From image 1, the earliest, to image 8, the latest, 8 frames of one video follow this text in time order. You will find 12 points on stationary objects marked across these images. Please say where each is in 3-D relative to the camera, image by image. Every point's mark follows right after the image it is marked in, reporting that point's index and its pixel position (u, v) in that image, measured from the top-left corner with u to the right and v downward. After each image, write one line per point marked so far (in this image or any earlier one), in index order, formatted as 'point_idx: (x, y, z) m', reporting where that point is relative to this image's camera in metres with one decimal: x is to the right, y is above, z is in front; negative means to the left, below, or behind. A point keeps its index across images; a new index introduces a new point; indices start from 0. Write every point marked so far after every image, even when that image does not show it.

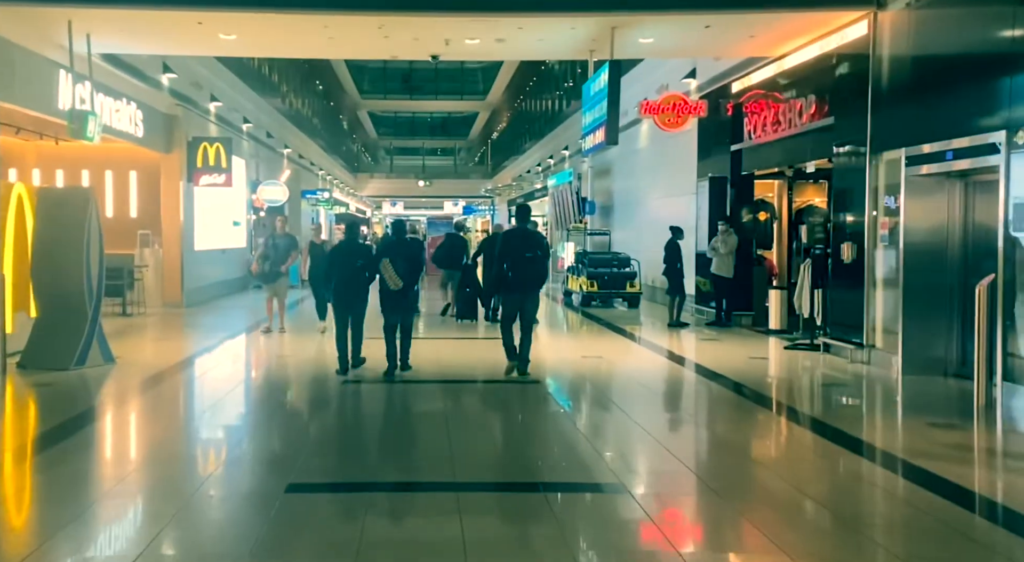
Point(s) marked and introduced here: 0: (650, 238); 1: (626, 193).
0: (+2.7, +0.8, +17.3) m
1: (+2.5, +1.9, +19.3) m
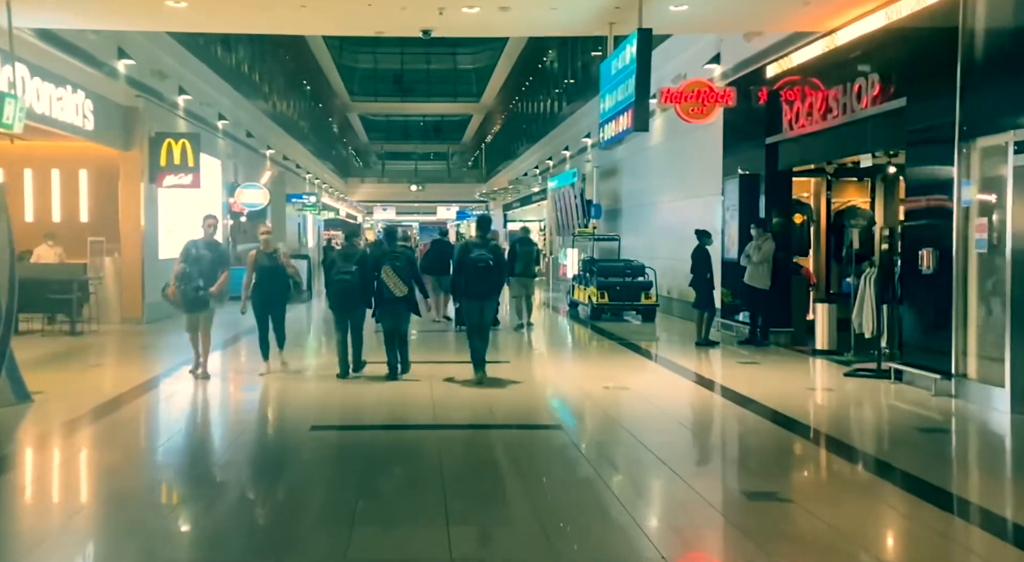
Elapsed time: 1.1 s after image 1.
0: (+2.7, +0.6, +15.7) m
1: (+2.5, +1.7, +17.7) m
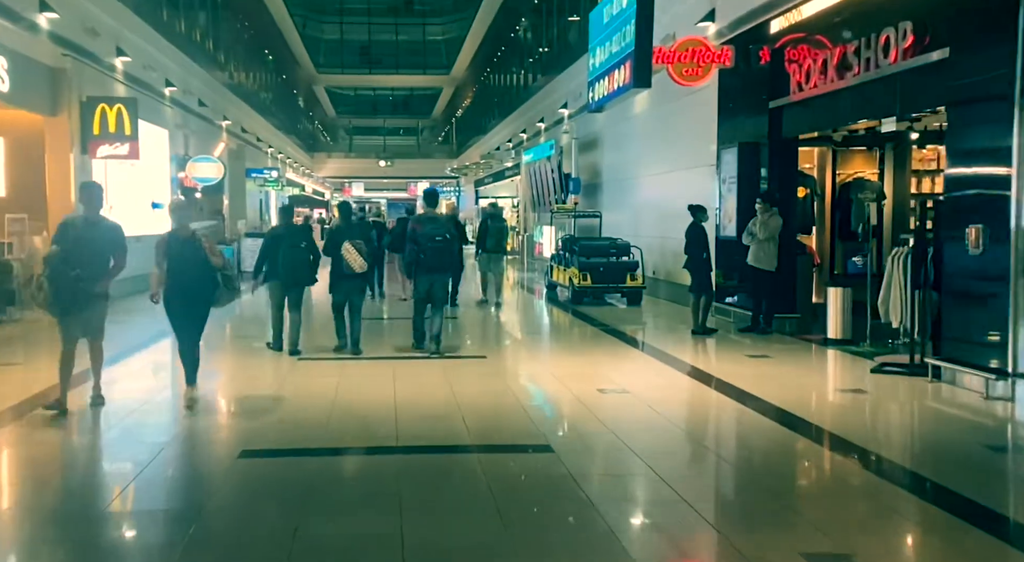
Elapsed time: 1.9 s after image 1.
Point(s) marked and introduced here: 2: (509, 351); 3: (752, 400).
0: (+2.3, +1.0, +14.6) m
1: (+2.0, +2.1, +16.6) m
2: (-0.1, -0.8, +10.6) m
3: (+2.0, -1.0, +7.3) m
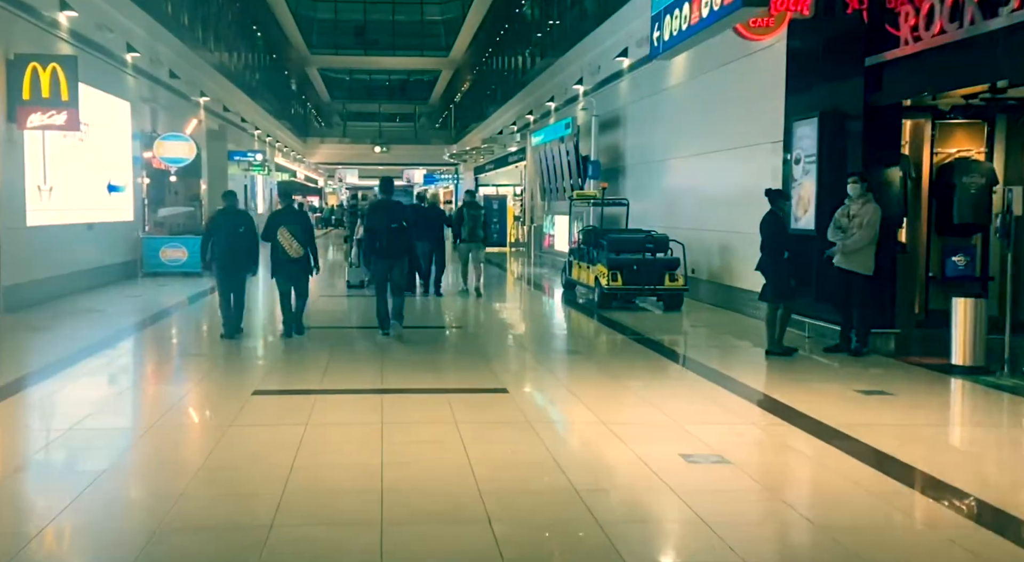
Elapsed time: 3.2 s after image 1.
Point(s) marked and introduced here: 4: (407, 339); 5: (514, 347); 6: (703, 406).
0: (+2.5, +1.0, +12.6) m
1: (+2.1, +2.2, +14.5) m
2: (+0.1, -0.8, +8.6) m
3: (+2.2, -1.1, +5.3) m
4: (-1.2, -0.7, +10.3) m
5: (0.0, -0.7, +9.8) m
6: (+1.5, -1.0, +6.5) m
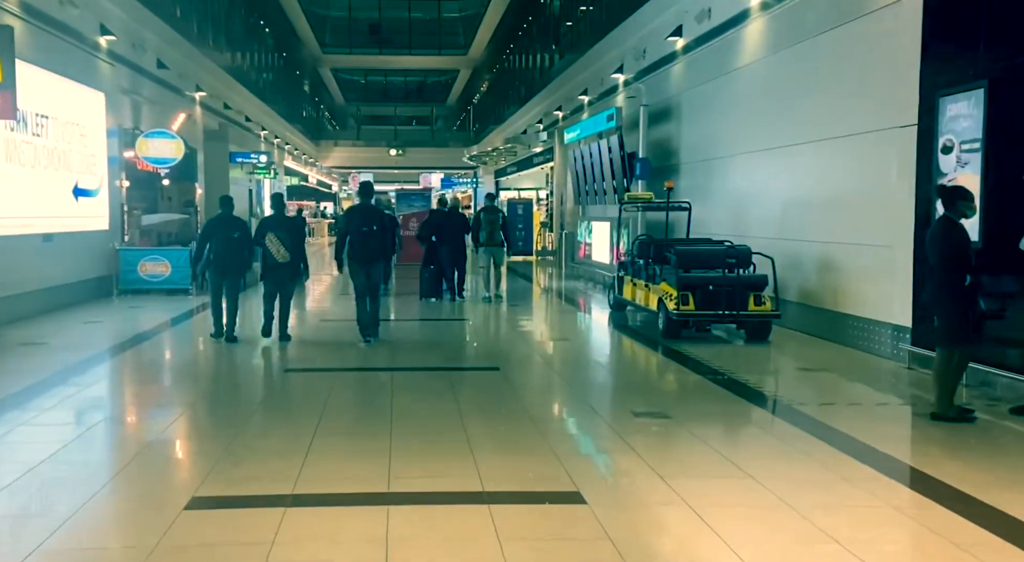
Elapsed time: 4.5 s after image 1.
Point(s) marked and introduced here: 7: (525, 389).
0: (+2.9, +0.8, +10.4) m
1: (+2.6, +1.9, +12.3) m
2: (+0.5, -1.1, +6.4) m
3: (+2.5, -1.3, +3.1) m
4: (-0.8, -0.9, +8.2) m
5: (+0.4, -1.0, +7.6) m
6: (+1.8, -1.2, +4.3) m
7: (+0.1, -0.9, +7.9) m
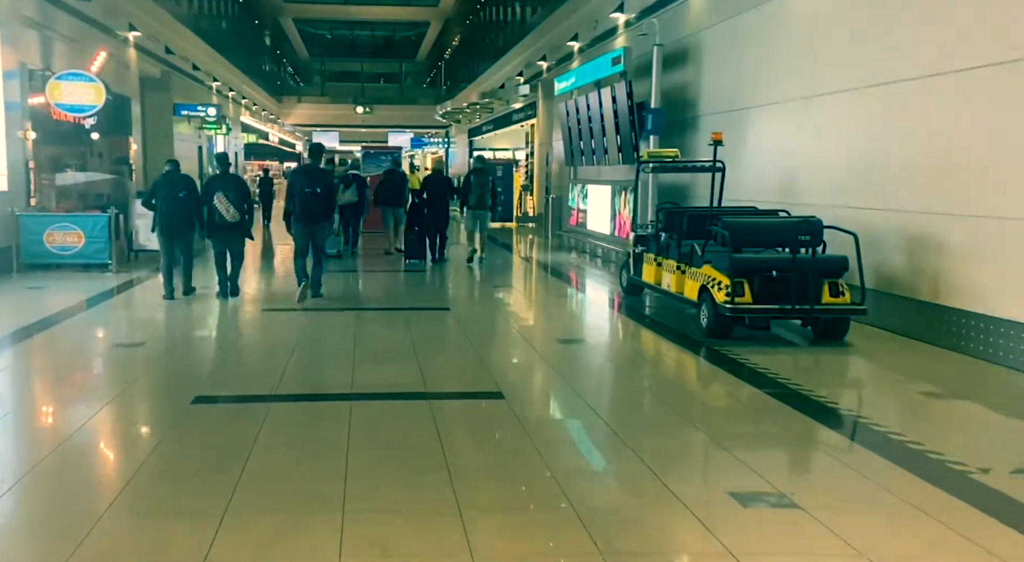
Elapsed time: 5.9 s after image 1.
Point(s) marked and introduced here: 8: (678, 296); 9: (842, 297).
0: (+2.8, +1.0, +8.3) m
1: (+2.5, +2.2, +10.2) m
2: (+0.6, -1.0, +4.3) m
3: (+2.7, -1.4, +1.1) m
4: (-0.8, -0.8, +6.1) m
5: (+0.5, -0.9, +5.6) m
6: (+2.0, -1.2, +2.3) m
7: (+0.1, -0.8, +5.8) m
8: (+1.4, -0.1, +7.5) m
9: (+2.4, -0.1, +6.5) m
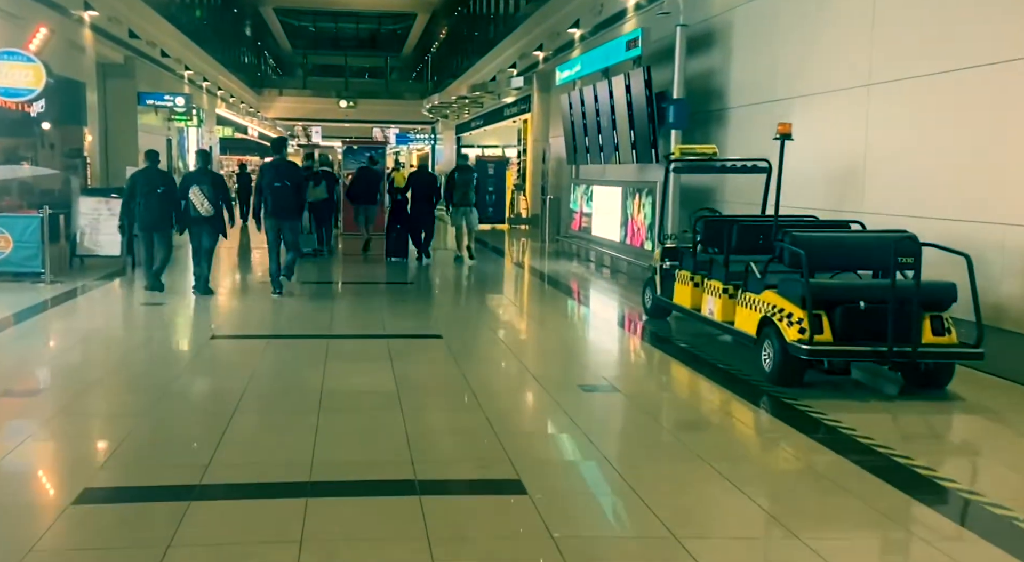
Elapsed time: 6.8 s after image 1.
0: (+2.9, +0.8, +6.9) m
1: (+2.5, +2.0, +8.7) m
2: (+0.7, -1.2, +2.9) m
3: (+2.9, -1.6, -0.3) m
4: (-0.7, -1.0, +4.6) m
5: (+0.5, -1.0, +4.1) m
6: (+2.1, -1.4, +0.9) m
7: (+0.2, -1.0, +4.3) m
8: (+1.5, -0.3, +6.0) m
9: (+2.5, -0.3, +5.1) m
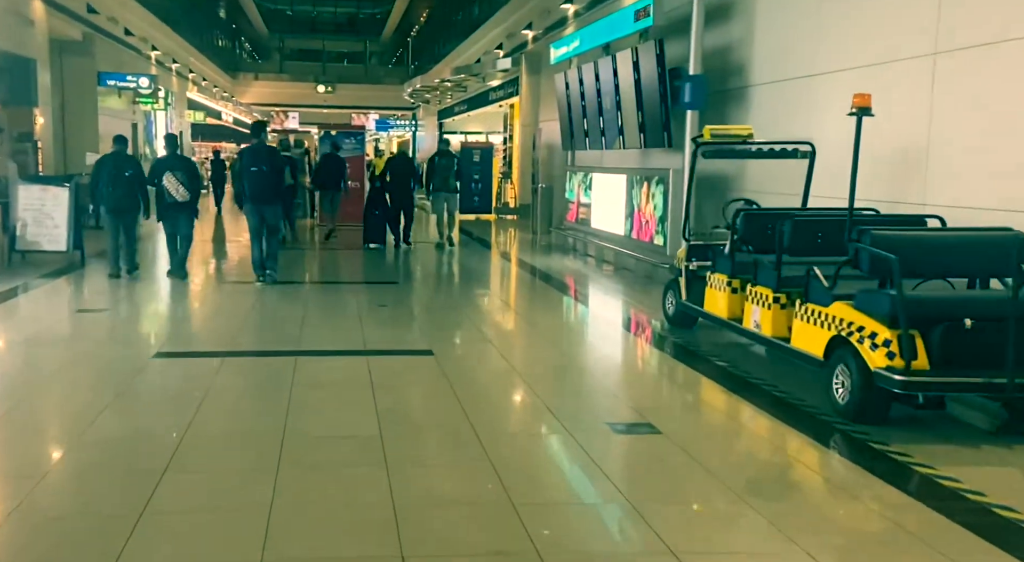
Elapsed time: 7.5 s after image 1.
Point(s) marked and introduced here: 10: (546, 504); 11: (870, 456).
0: (+2.9, +0.7, +5.9) m
1: (+2.5, +2.0, +7.7) m
2: (+0.8, -1.3, +1.8) m
3: (+3.1, -1.7, -1.3) m
4: (-0.7, -1.0, +3.5) m
5: (+0.6, -1.1, +3.0) m
6: (+2.3, -1.6, -0.2) m
7: (+0.3, -1.1, +3.3) m
8: (+1.5, -0.3, +5.0) m
9: (+2.6, -0.4, +4.1) m
10: (+0.2, -1.0, +3.5) m
11: (+1.7, -0.8, +4.2) m
